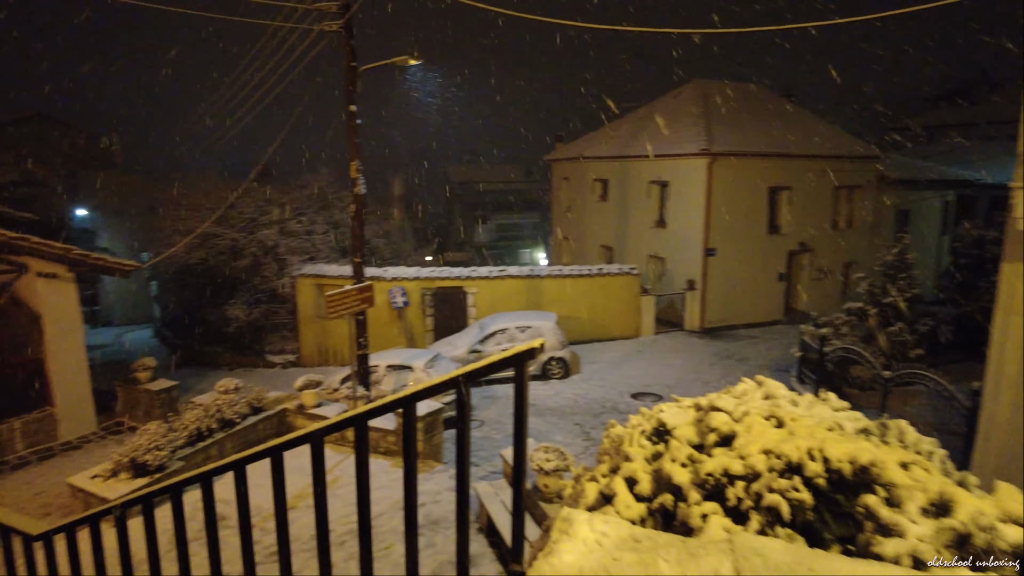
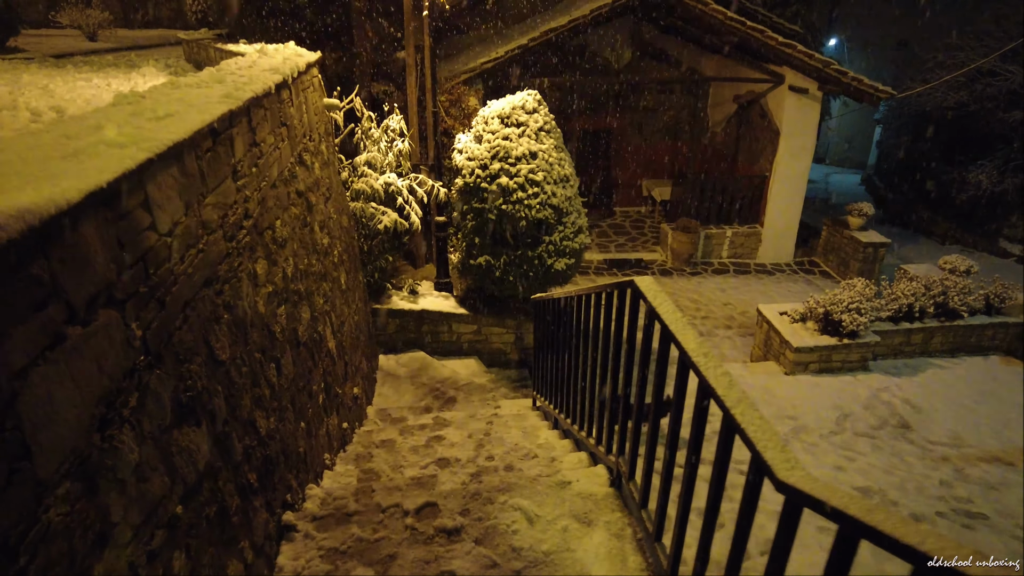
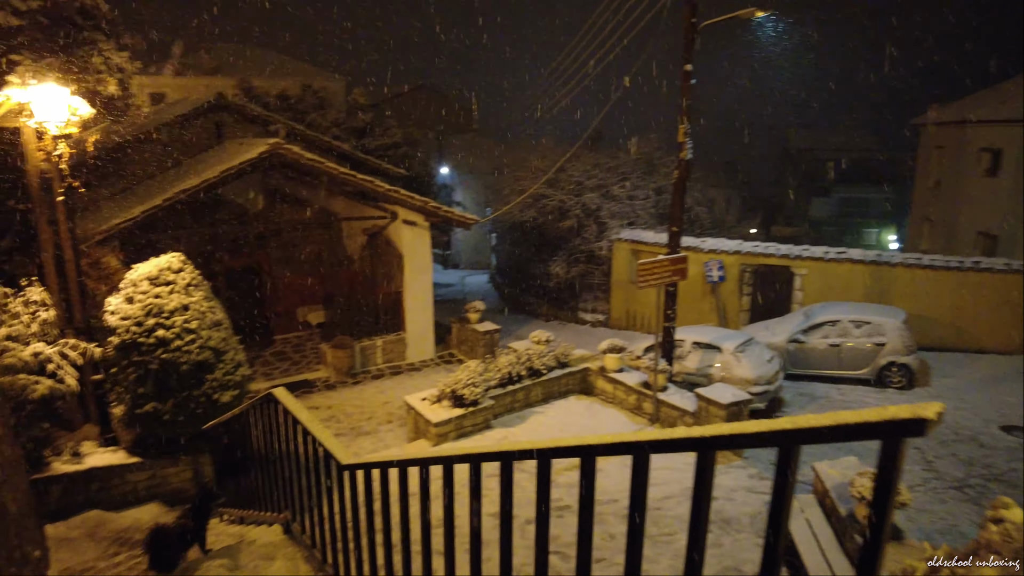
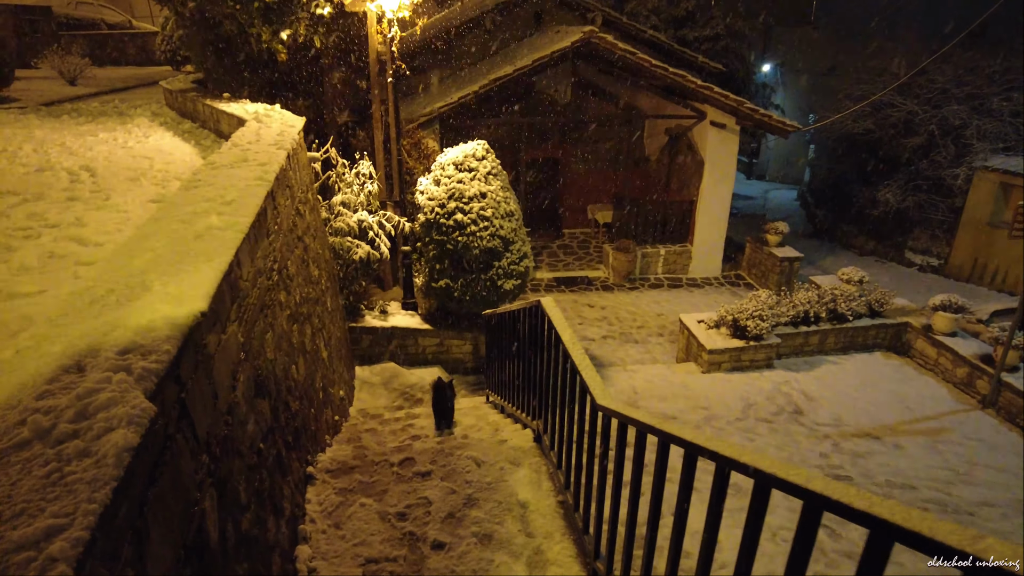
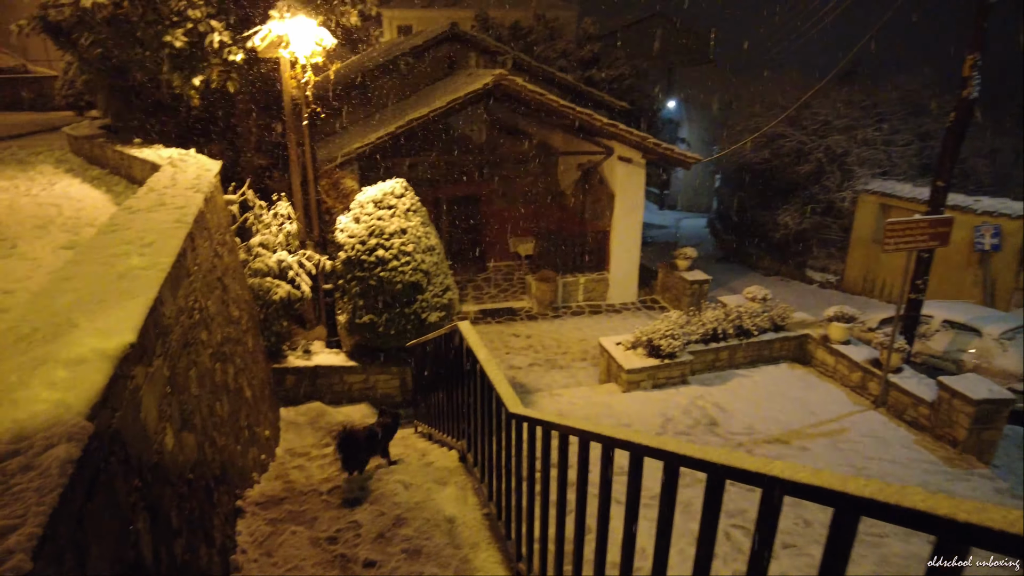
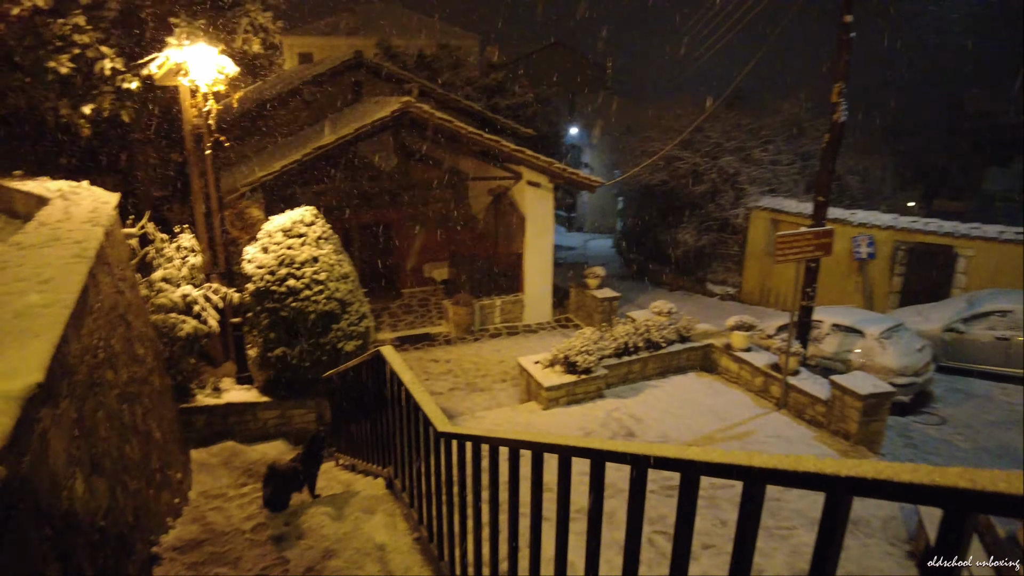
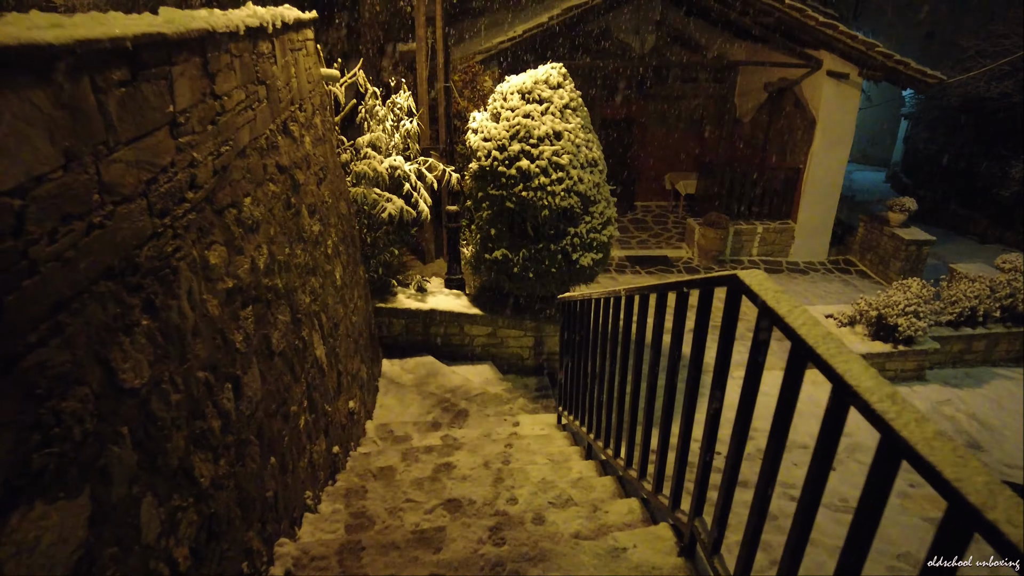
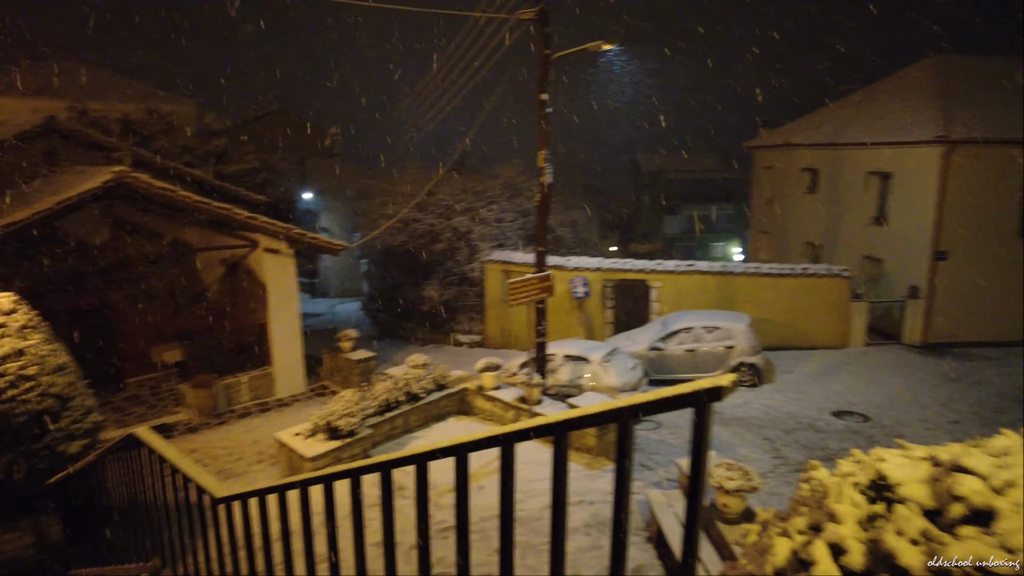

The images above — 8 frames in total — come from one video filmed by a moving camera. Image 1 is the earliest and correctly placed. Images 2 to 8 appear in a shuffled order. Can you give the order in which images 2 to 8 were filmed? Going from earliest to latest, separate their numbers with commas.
8, 3, 6, 5, 4, 2, 7
